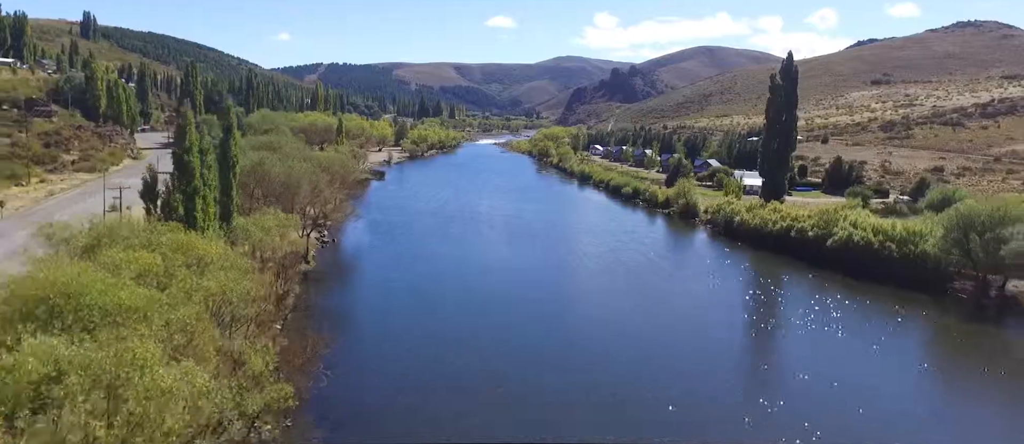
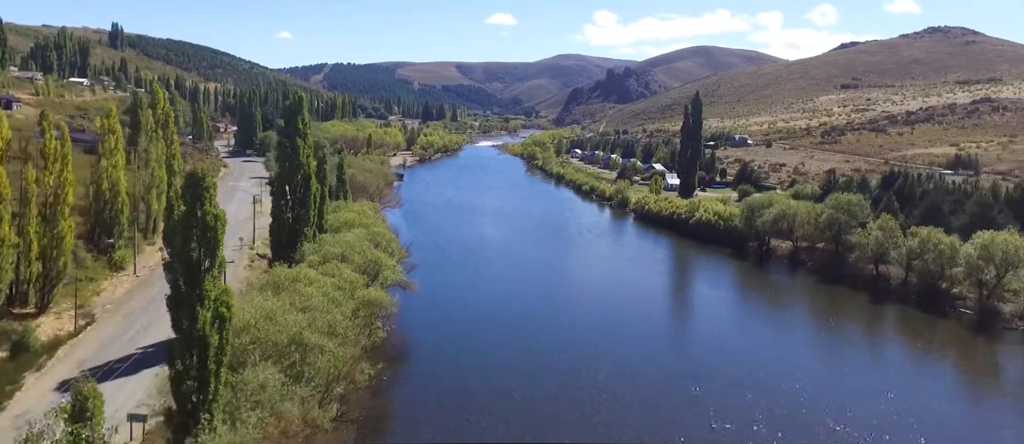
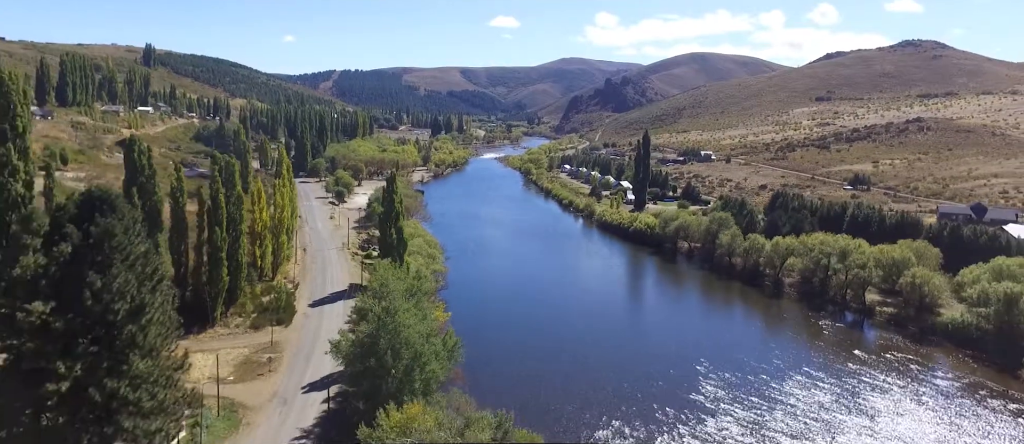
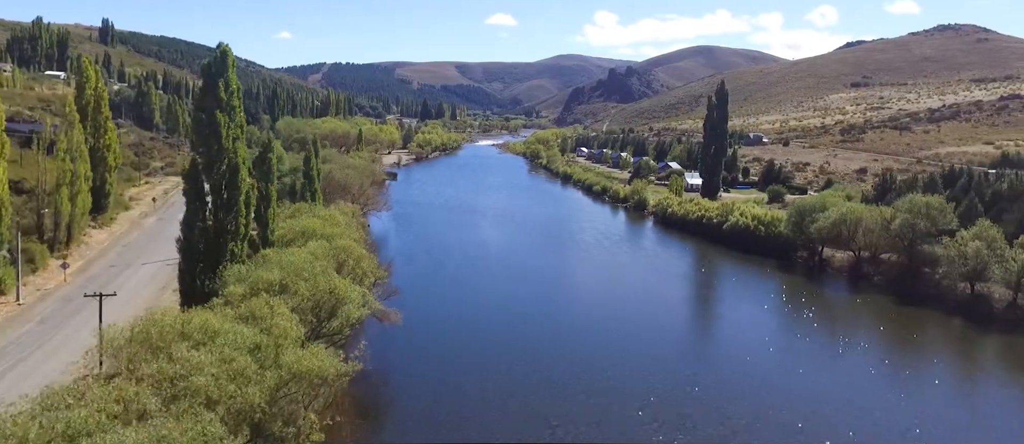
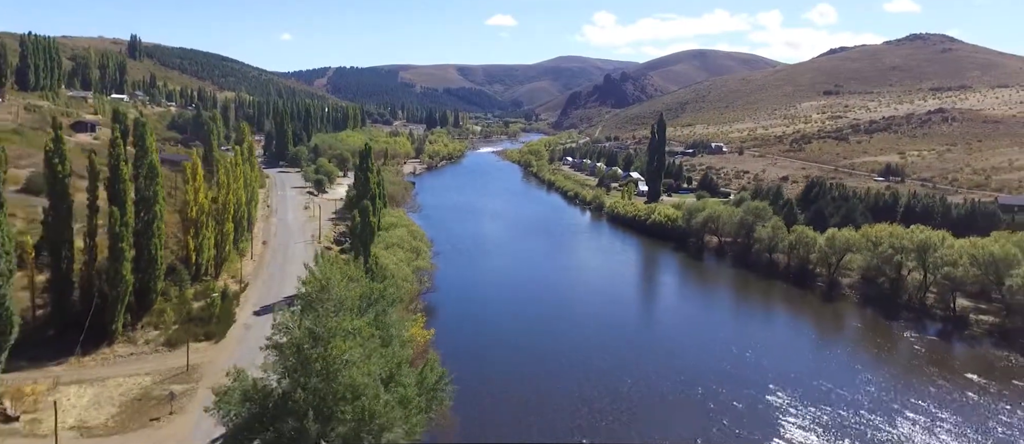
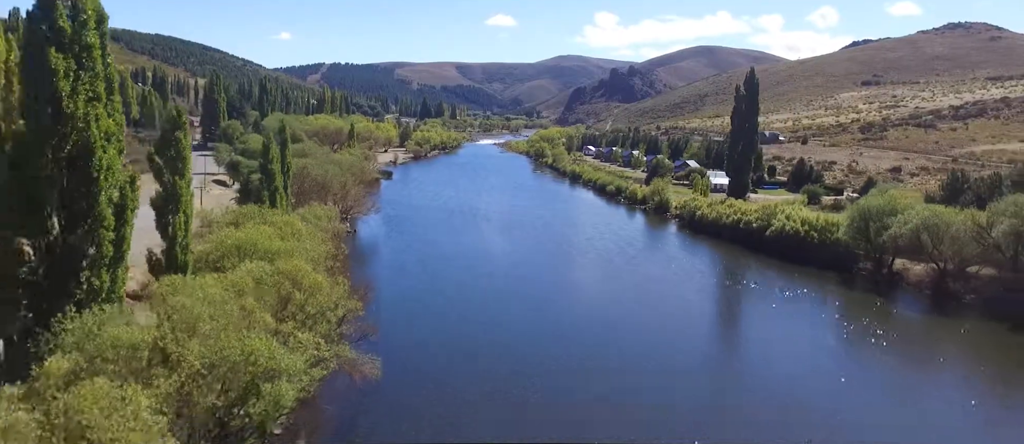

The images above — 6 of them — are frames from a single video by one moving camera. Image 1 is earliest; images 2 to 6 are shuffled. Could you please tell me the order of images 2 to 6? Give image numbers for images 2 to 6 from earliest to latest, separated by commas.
6, 4, 2, 5, 3
